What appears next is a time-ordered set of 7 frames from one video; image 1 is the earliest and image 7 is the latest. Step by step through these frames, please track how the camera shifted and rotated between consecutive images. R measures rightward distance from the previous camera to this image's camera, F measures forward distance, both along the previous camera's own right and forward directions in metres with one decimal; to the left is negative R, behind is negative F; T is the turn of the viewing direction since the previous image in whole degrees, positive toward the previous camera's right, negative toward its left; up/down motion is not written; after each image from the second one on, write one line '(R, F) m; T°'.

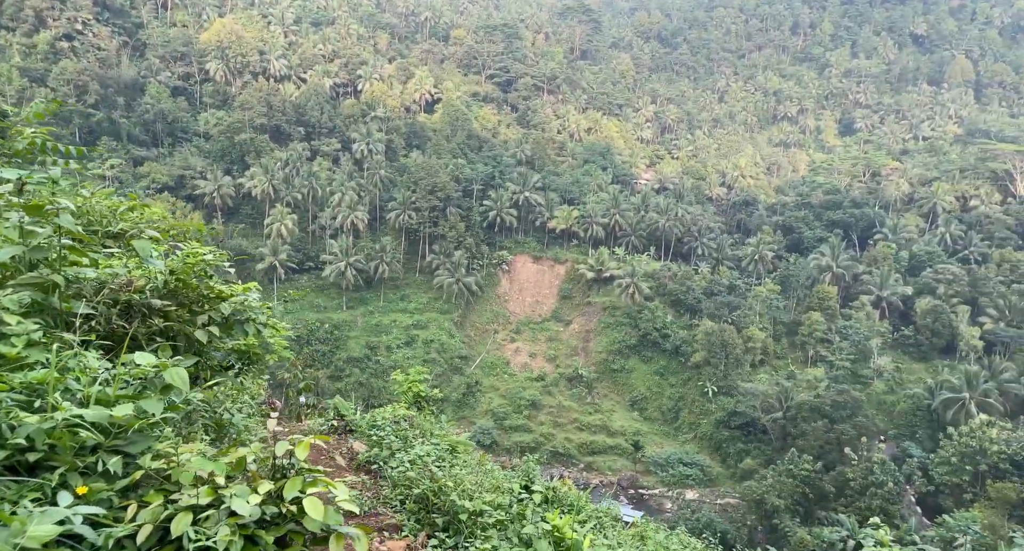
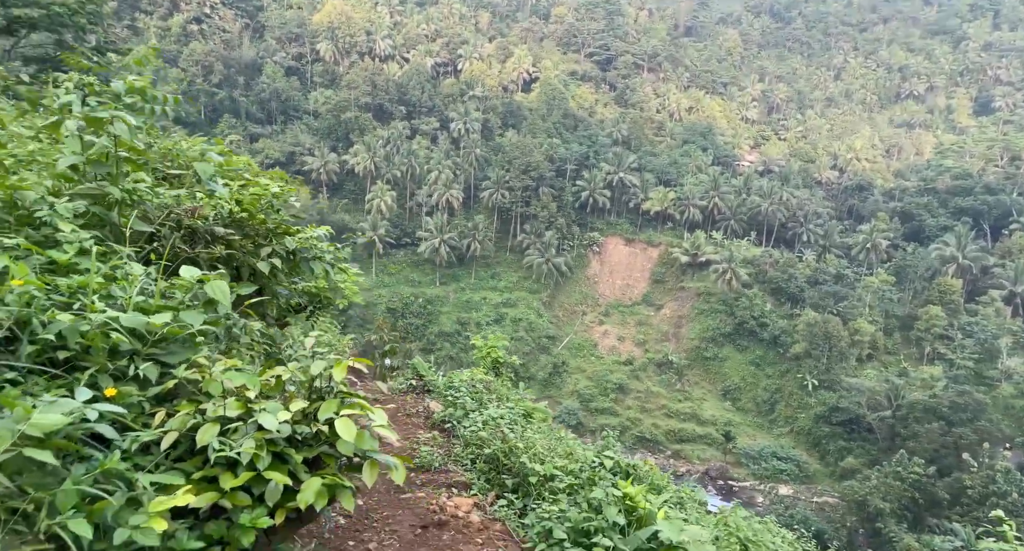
(-0.1, +0.4) m; -7°
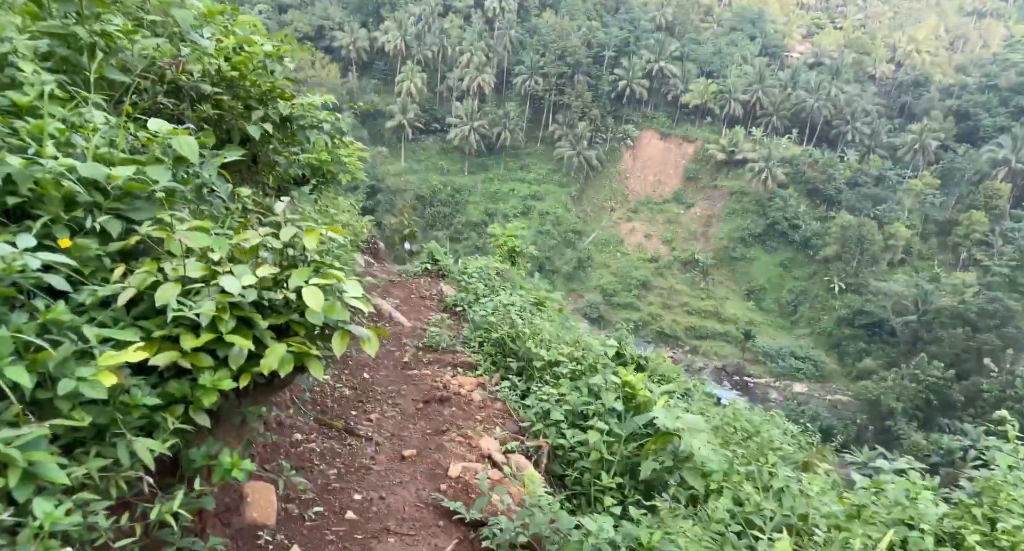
(+0.1, +0.1) m; -2°
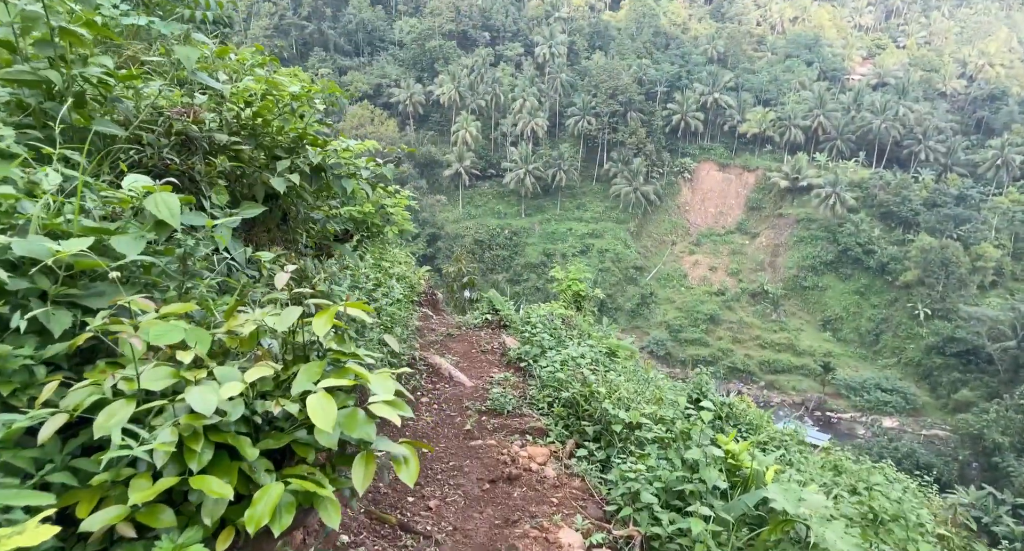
(0.0, +0.3) m; -5°
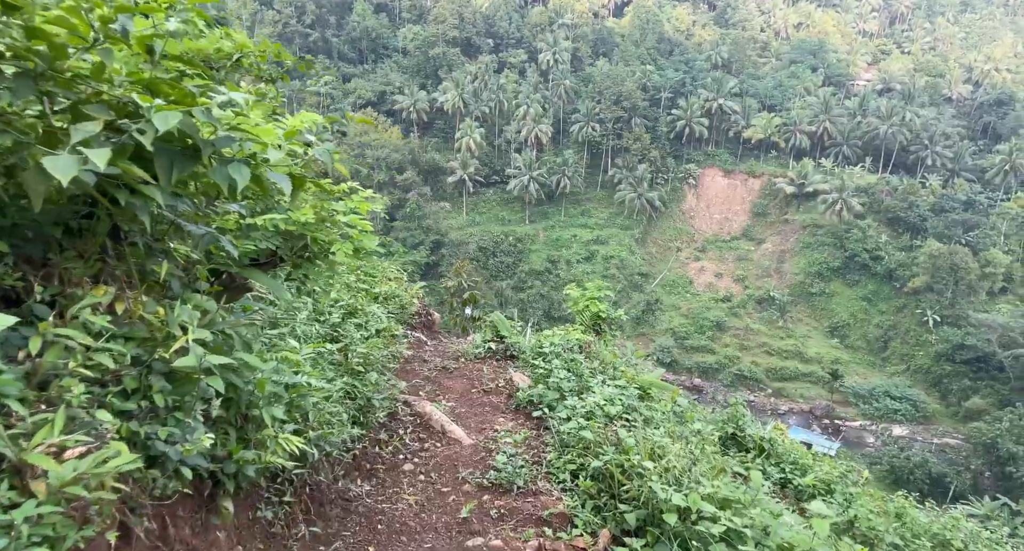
(0.0, +0.4) m; 0°
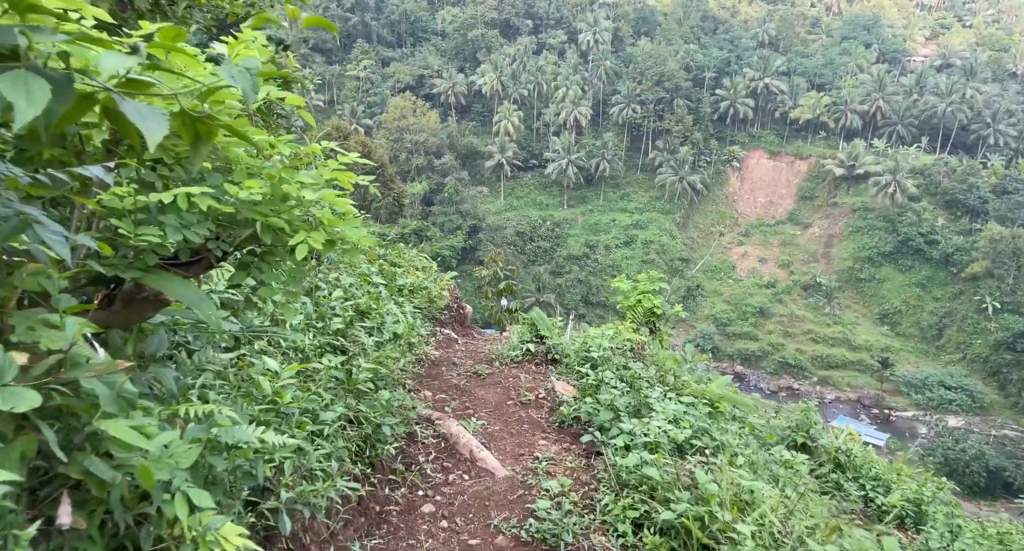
(-0.1, +0.9) m; -3°
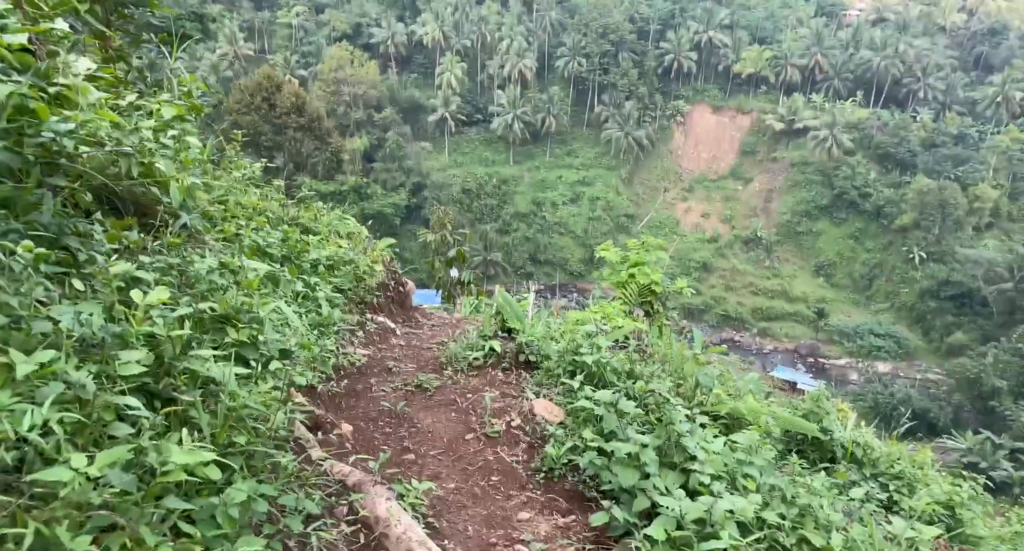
(0.0, +0.6) m; +4°
